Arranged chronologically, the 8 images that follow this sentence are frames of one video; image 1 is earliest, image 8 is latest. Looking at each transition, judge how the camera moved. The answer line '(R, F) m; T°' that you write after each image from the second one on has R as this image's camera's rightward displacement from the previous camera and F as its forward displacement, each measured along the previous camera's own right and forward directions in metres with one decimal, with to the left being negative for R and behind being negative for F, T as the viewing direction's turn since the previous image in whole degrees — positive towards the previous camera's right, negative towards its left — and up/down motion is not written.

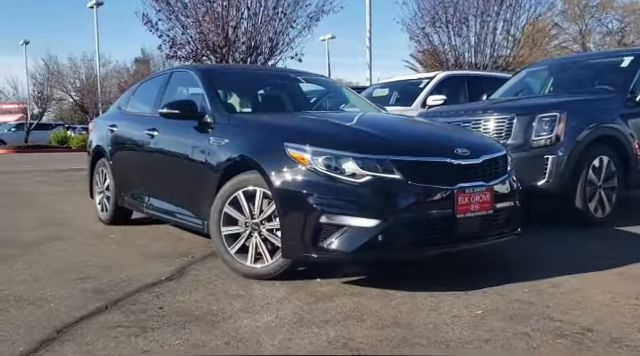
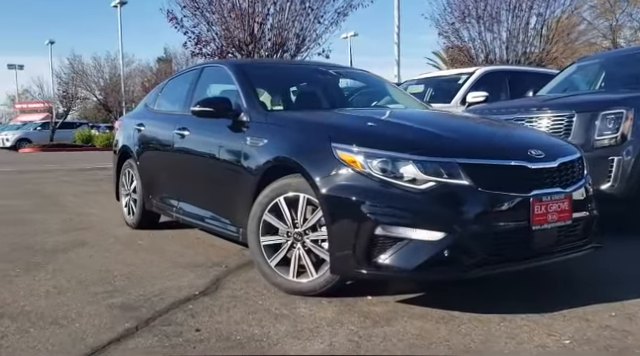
(-0.2, +0.4) m; -2°
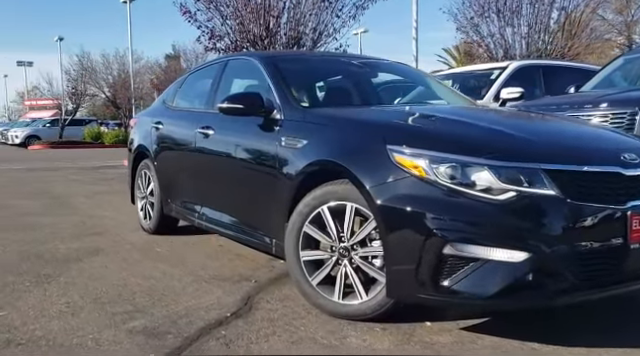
(-0.2, +0.5) m; -1°
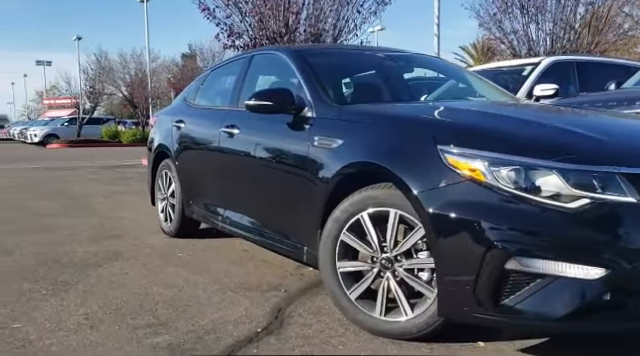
(-0.1, +0.3) m; -1°
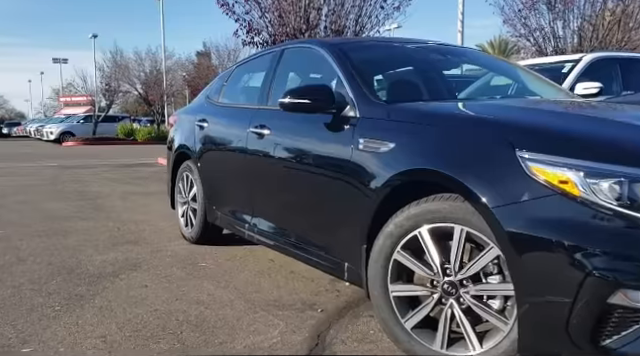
(-0.2, +0.4) m; -1°
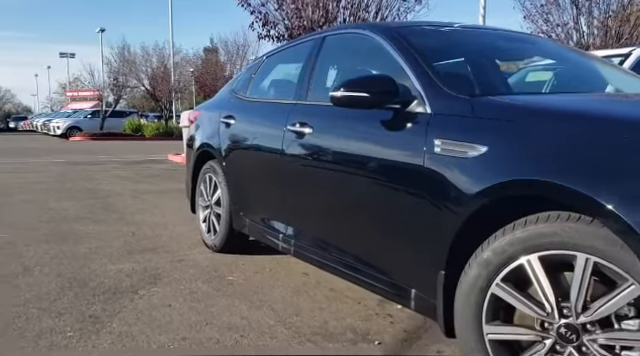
(-0.3, +0.5) m; 0°
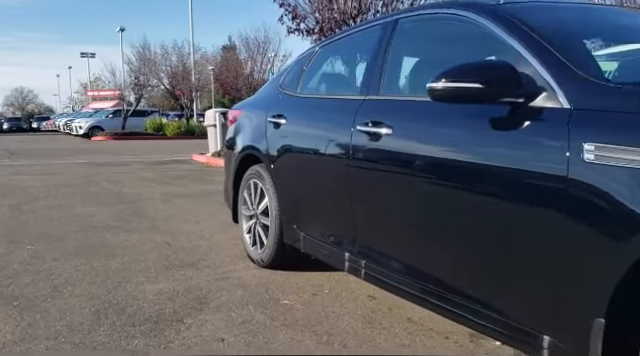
(-0.3, +0.6) m; -2°
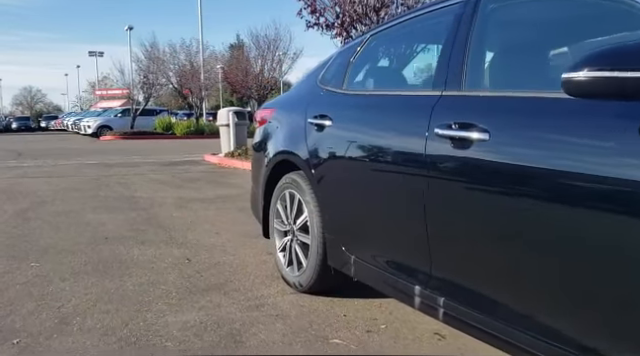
(-0.3, +0.6) m; -1°
